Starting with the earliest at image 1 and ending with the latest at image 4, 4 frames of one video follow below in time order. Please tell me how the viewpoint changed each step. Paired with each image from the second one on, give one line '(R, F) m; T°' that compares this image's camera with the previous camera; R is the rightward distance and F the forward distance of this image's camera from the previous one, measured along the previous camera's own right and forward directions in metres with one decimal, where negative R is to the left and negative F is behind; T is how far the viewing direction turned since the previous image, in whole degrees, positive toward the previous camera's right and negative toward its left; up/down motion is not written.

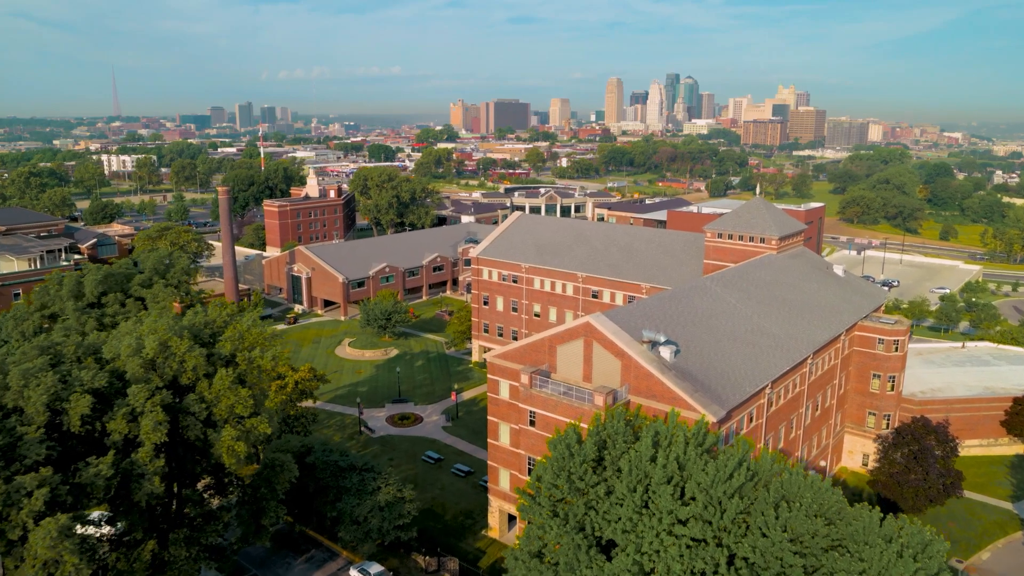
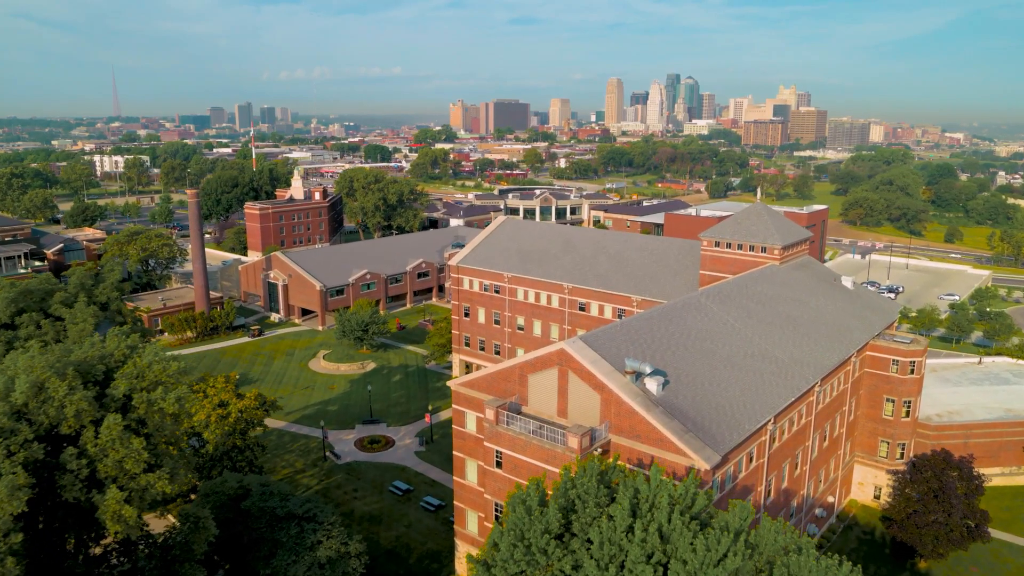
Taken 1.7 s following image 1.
(+1.5, +4.3) m; 0°
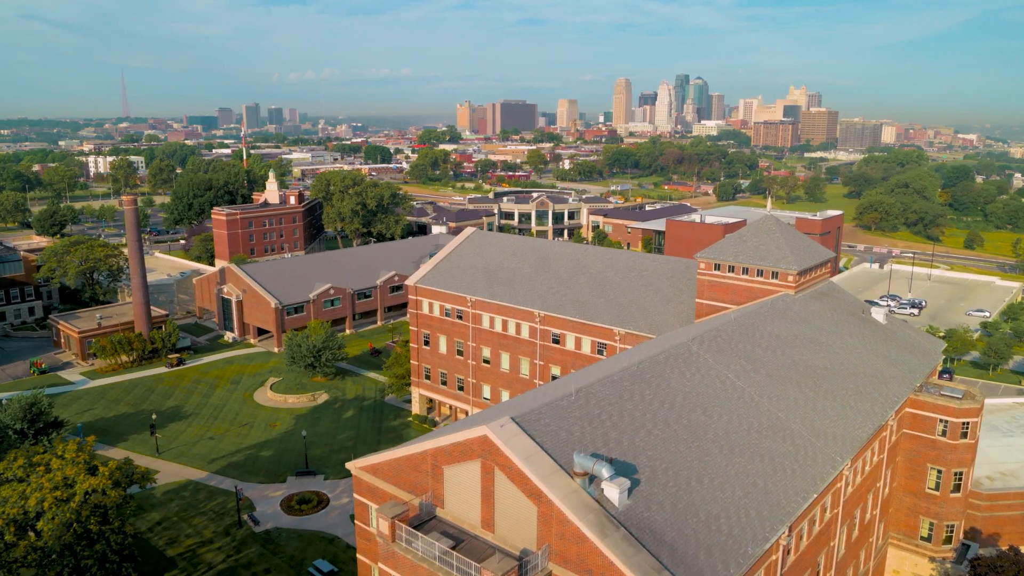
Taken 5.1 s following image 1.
(+2.8, +8.3) m; -1°
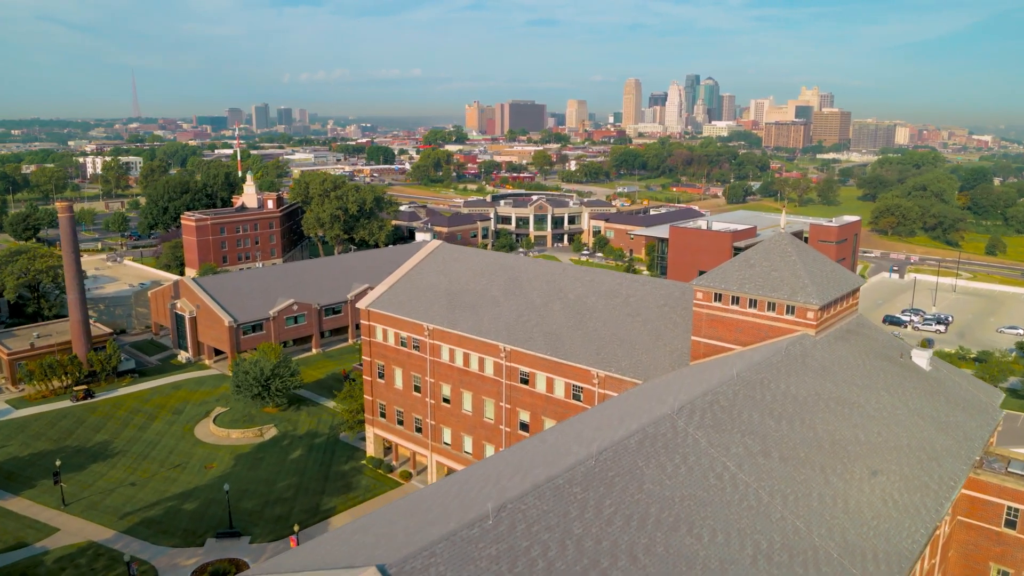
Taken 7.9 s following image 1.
(+2.4, +7.1) m; -1°
